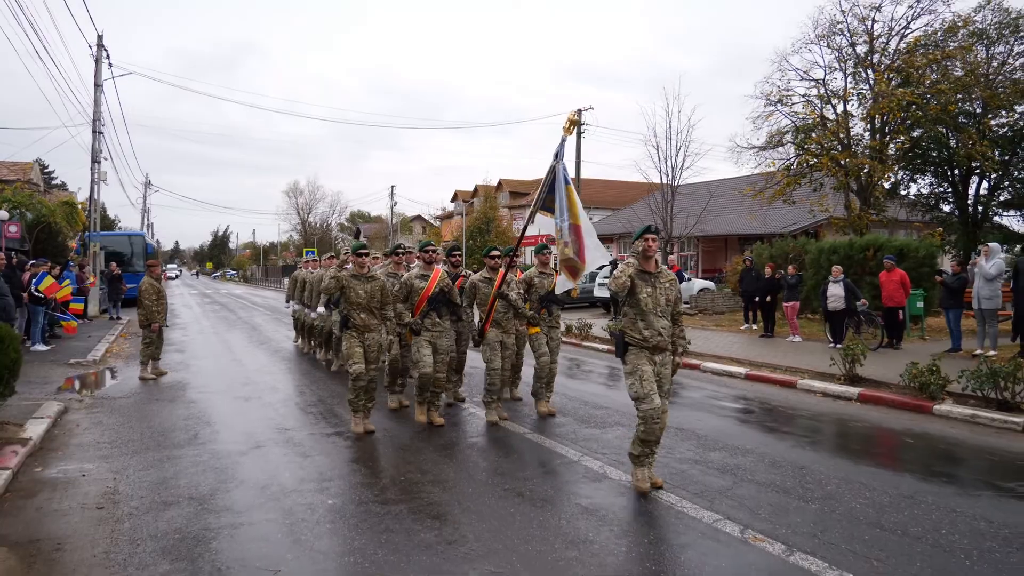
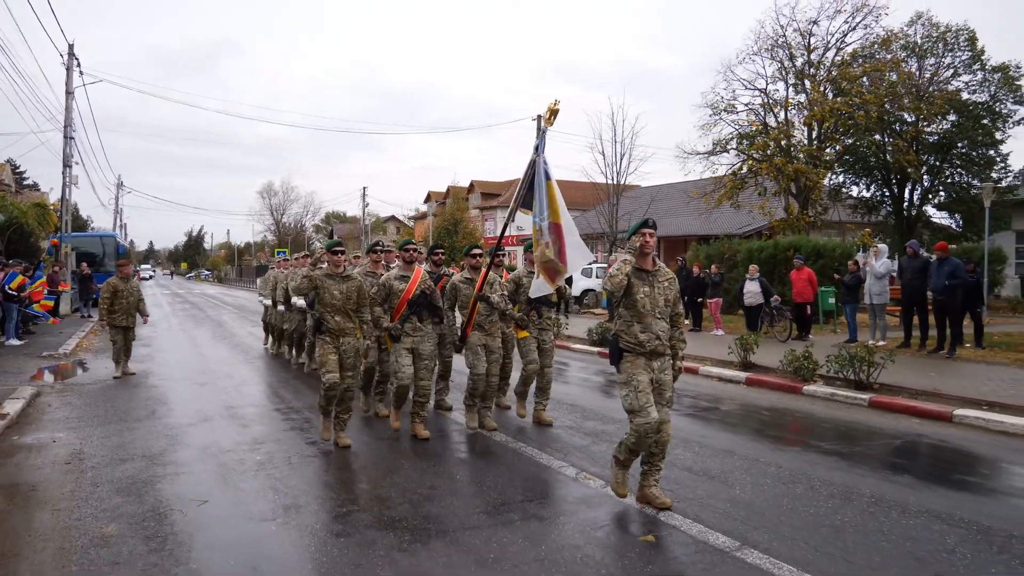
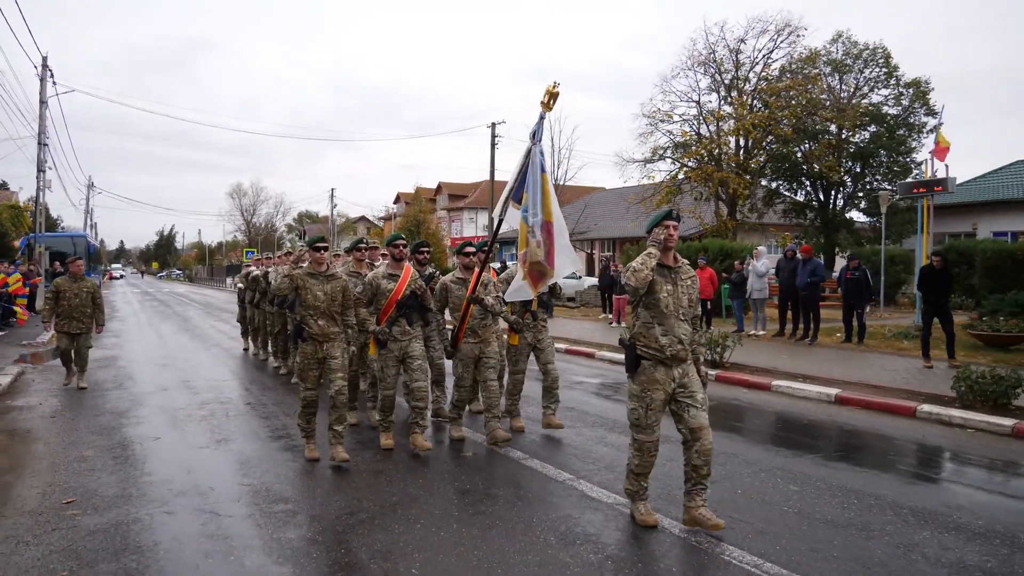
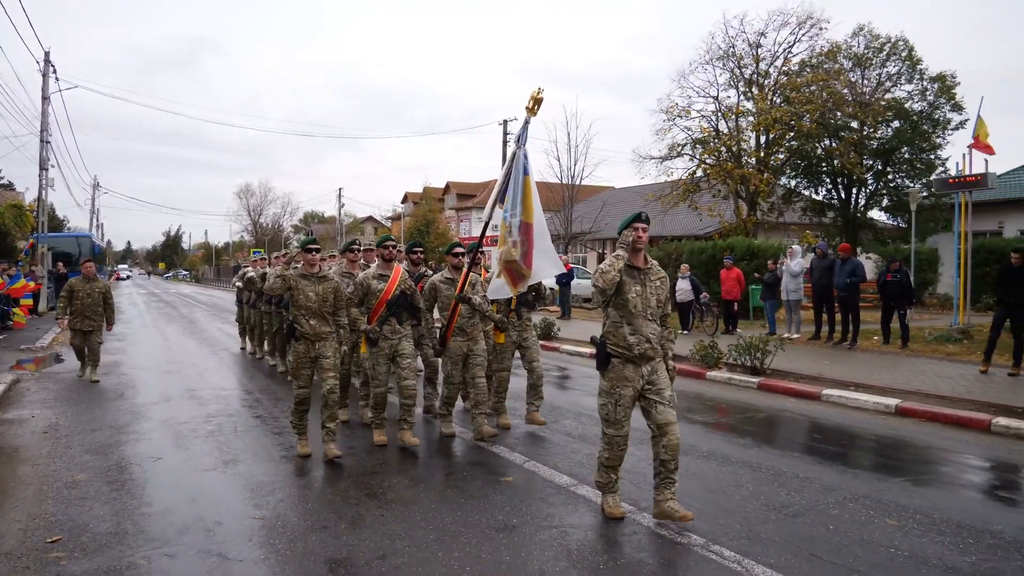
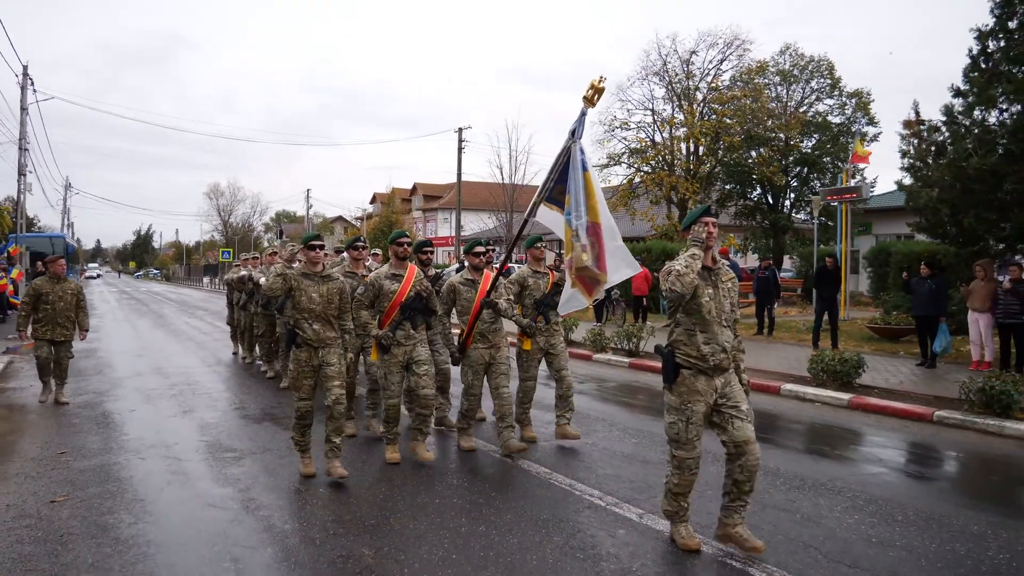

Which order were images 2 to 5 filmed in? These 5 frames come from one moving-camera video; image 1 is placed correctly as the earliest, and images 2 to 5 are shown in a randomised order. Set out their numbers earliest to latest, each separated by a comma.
2, 4, 3, 5
